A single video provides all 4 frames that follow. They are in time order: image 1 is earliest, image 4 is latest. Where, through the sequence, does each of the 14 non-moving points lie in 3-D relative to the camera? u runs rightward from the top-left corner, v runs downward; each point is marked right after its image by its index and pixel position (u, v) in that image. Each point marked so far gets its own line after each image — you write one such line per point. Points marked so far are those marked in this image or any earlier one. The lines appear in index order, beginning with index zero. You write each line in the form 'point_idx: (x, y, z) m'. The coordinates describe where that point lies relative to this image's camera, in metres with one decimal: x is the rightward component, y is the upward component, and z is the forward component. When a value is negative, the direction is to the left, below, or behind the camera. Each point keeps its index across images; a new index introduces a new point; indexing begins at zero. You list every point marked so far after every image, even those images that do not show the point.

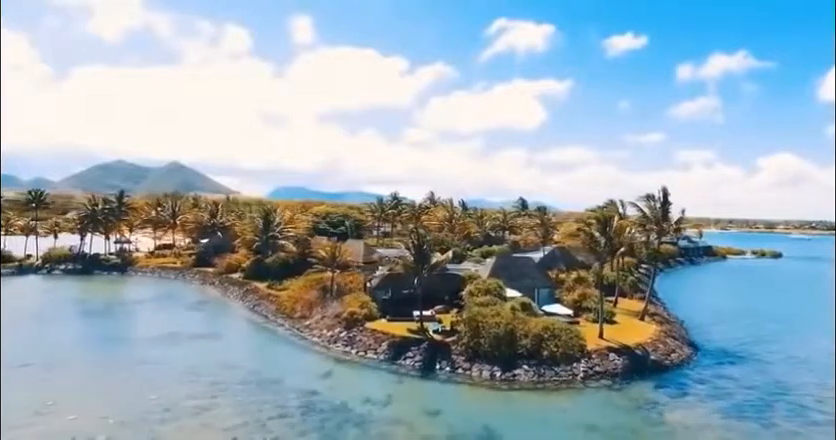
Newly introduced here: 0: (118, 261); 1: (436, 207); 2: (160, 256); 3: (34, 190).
0: (-8.0, -1.1, +15.5) m
1: (+0.5, +0.4, +17.1) m
2: (-6.9, -0.9, +15.4) m
3: (-9.7, +0.7, +14.7) m
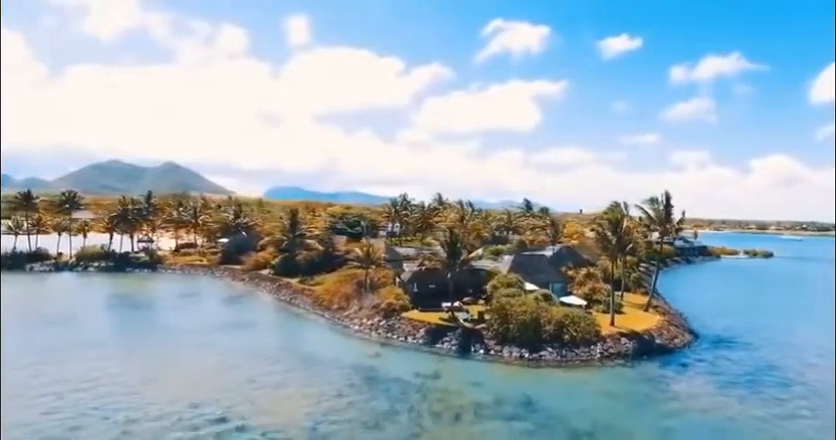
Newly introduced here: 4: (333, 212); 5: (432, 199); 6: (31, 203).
0: (-7.6, -1.1, +16.4) m
1: (+0.8, +0.4, +18.0) m
2: (-6.5, -0.9, +16.3) m
3: (-9.3, +0.7, +15.6) m
4: (-2.6, +0.2, +16.8) m
5: (+0.3, +0.6, +16.7) m
6: (-10.0, +0.4, +15.0) m
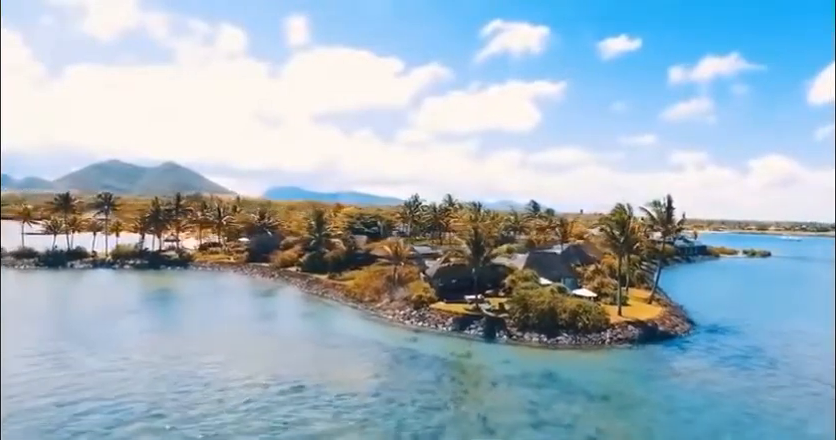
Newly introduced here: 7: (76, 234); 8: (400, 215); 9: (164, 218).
0: (-7.1, -1.1, +17.4) m
1: (+1.3, +0.4, +19.1) m
2: (-6.1, -1.0, +17.3) m
3: (-8.9, +0.7, +16.6) m
4: (-2.1, +0.2, +17.8) m
5: (+0.7, +0.6, +17.7) m
6: (-9.5, +0.4, +16.0) m
7: (-9.6, -0.4, +16.5) m
8: (-0.5, +0.1, +17.6) m
9: (-7.3, +0.1, +16.5) m
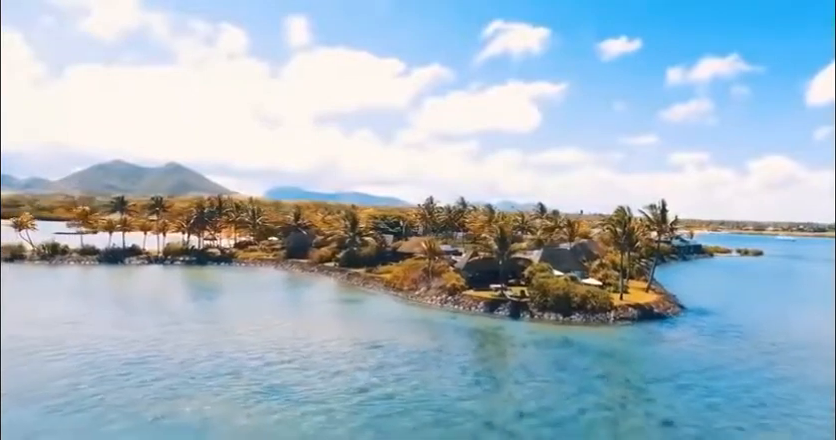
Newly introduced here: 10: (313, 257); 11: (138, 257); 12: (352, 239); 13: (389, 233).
0: (-6.5, -1.1, +19.3) m
1: (+2.0, +0.4, +20.9) m
2: (-5.4, -1.0, +19.2) m
3: (-8.2, +0.7, +18.5) m
4: (-1.4, +0.2, +19.7) m
5: (+1.4, +0.6, +19.6) m
6: (-8.8, +0.4, +17.9) m
7: (-8.9, -0.4, +18.4) m
8: (+0.1, +0.1, +19.5) m
9: (-6.6, +0.1, +18.3) m
10: (-3.6, -1.2, +19.5) m
11: (-9.2, -1.2, +19.2) m
12: (-2.4, -0.7, +19.8) m
13: (-1.0, -0.4, +20.1) m
